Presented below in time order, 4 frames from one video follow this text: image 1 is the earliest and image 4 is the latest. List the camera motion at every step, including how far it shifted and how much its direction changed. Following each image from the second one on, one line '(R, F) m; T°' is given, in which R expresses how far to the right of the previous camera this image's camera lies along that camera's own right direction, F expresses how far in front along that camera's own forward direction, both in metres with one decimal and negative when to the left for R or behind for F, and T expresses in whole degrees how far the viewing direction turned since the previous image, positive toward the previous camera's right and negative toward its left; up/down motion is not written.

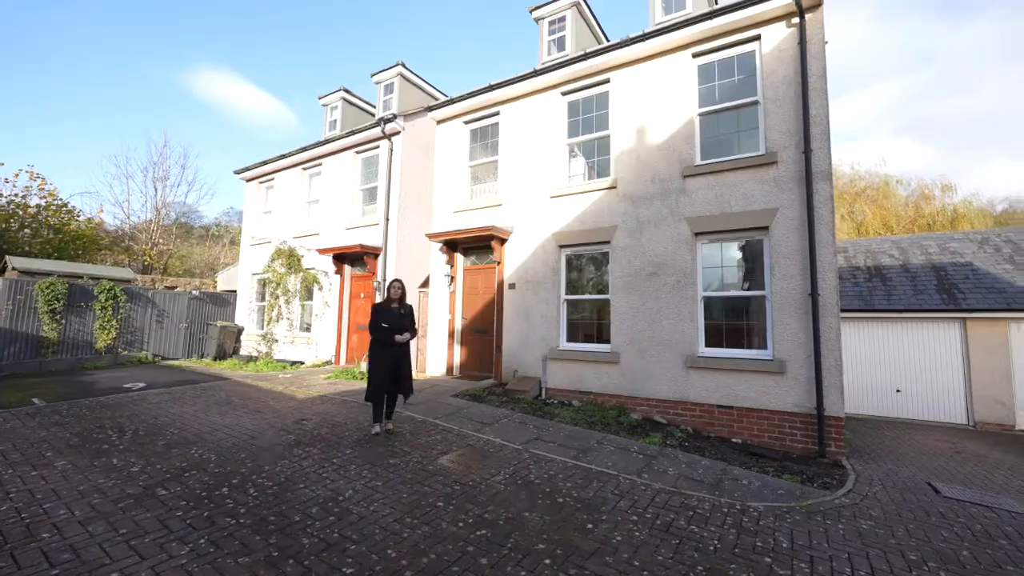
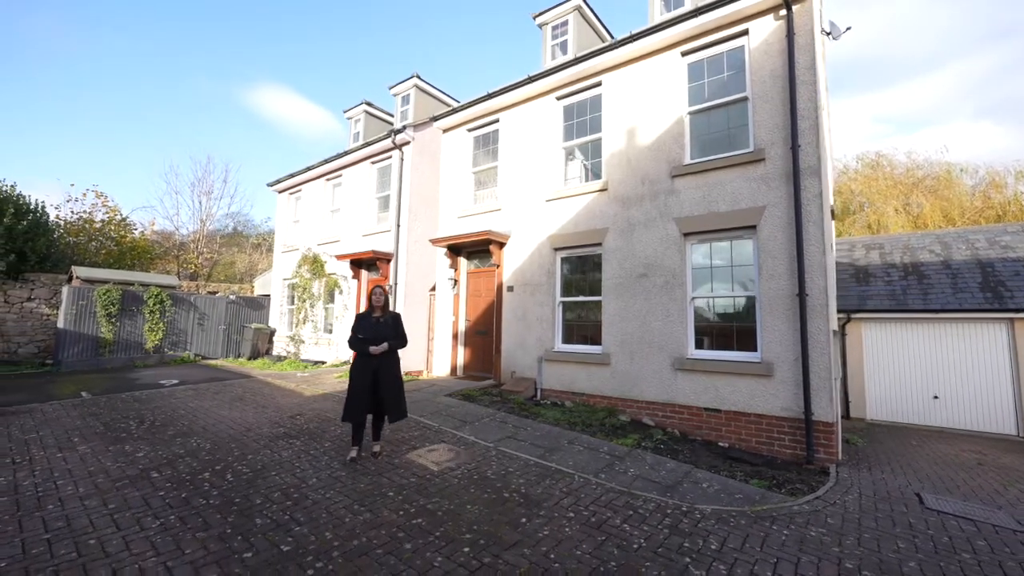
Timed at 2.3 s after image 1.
(+0.8, -0.1) m; -6°
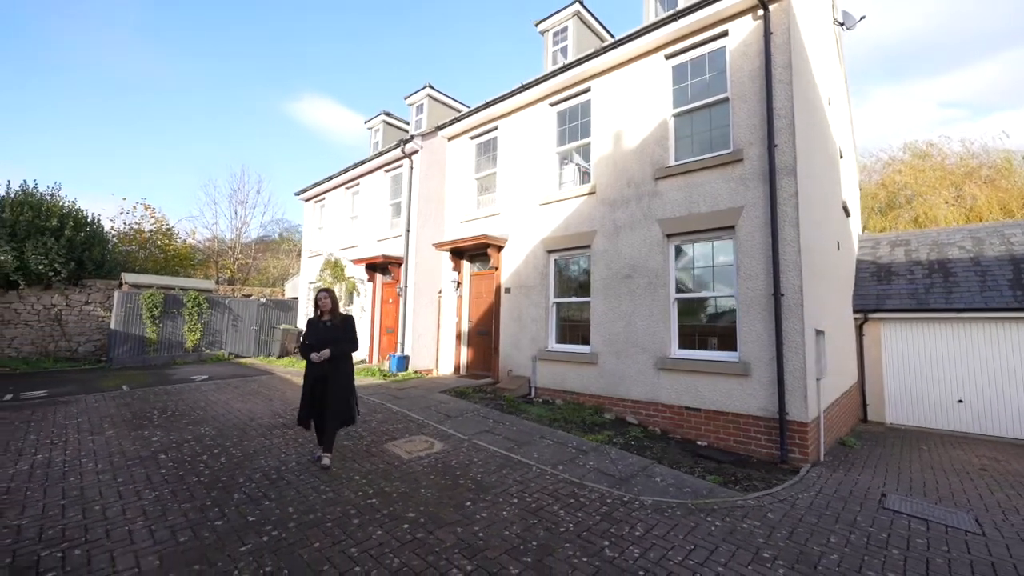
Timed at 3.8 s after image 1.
(+0.8, -0.3) m; -5°
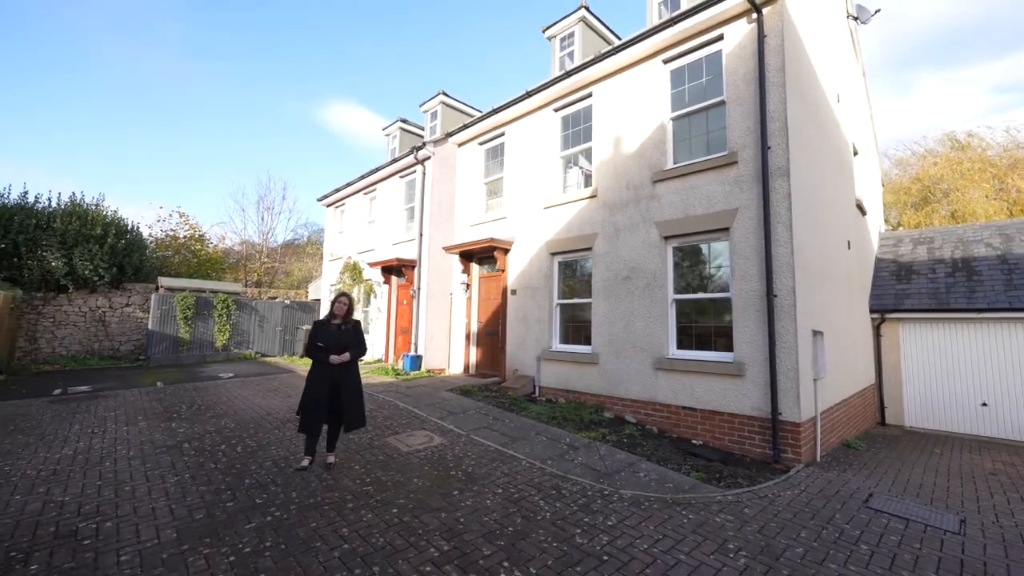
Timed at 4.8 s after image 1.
(+0.4, -0.2) m; -3°
